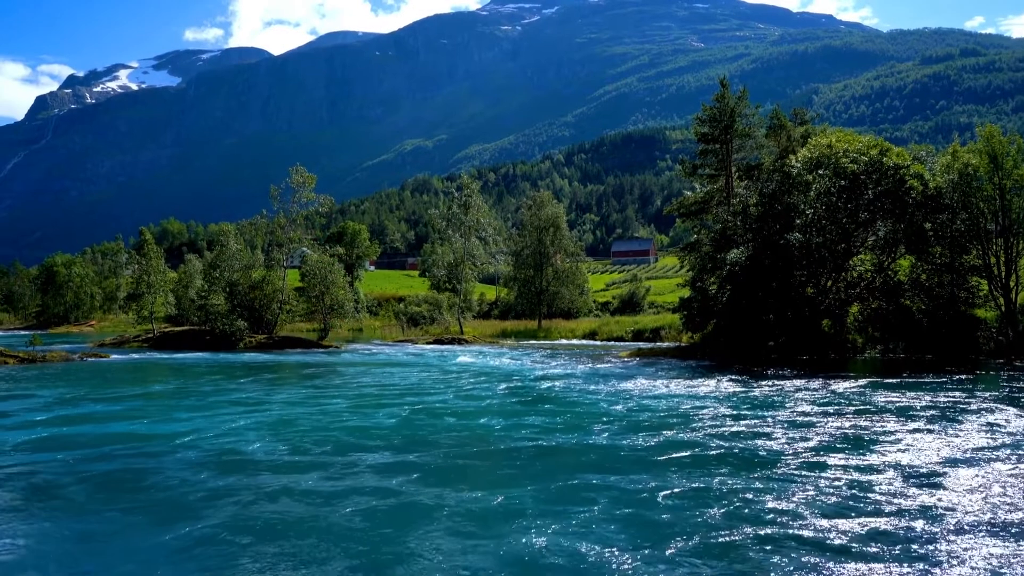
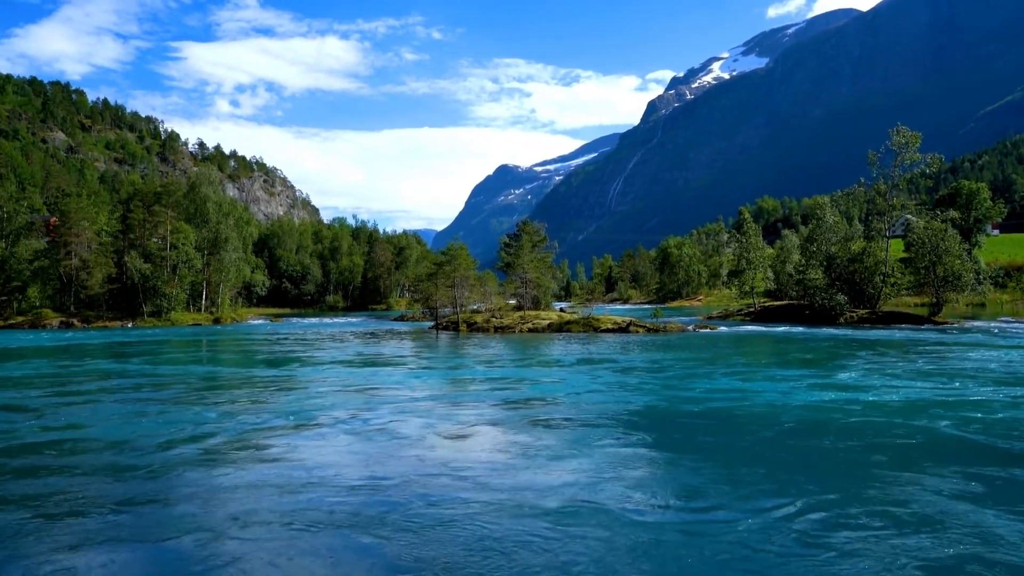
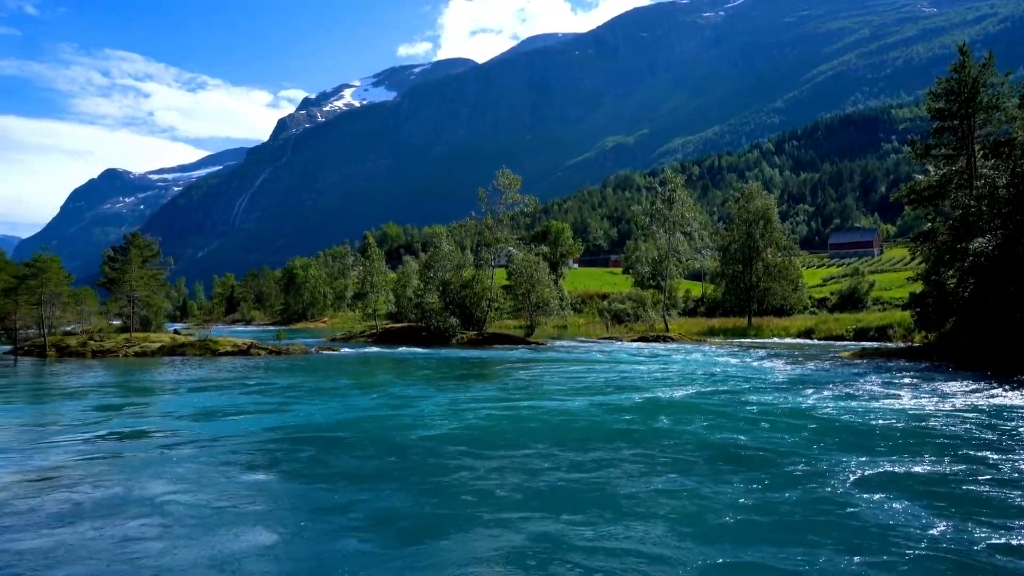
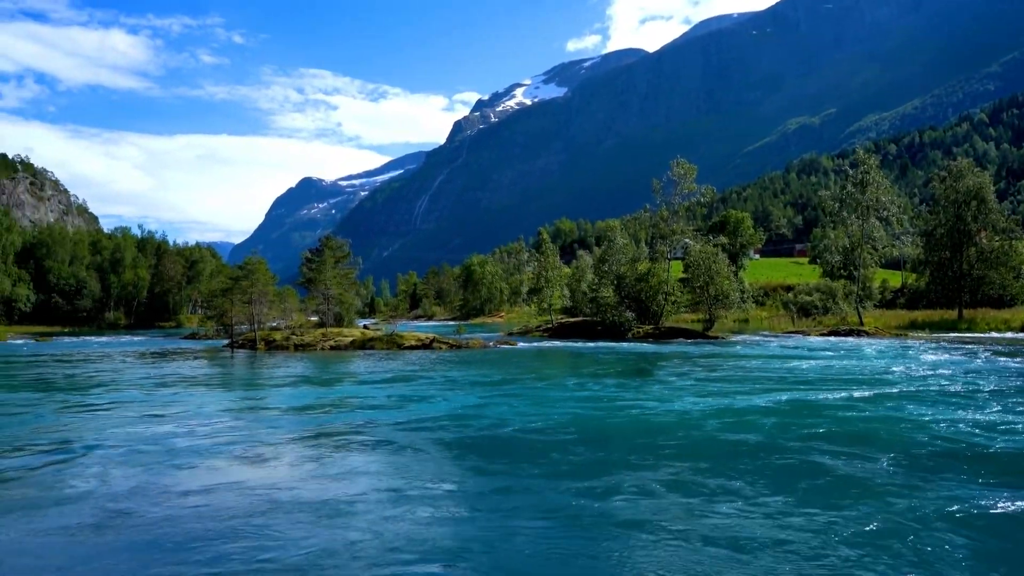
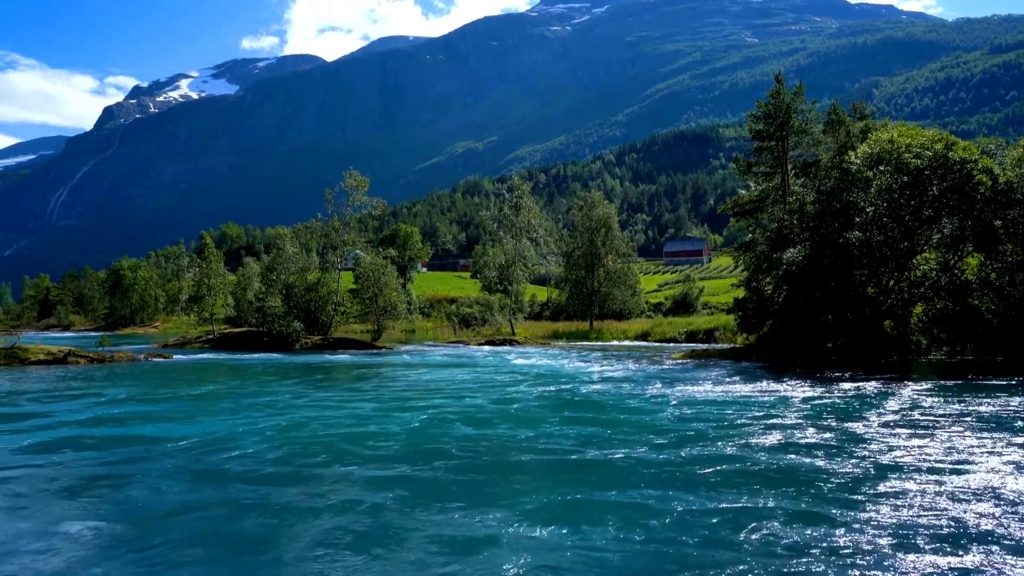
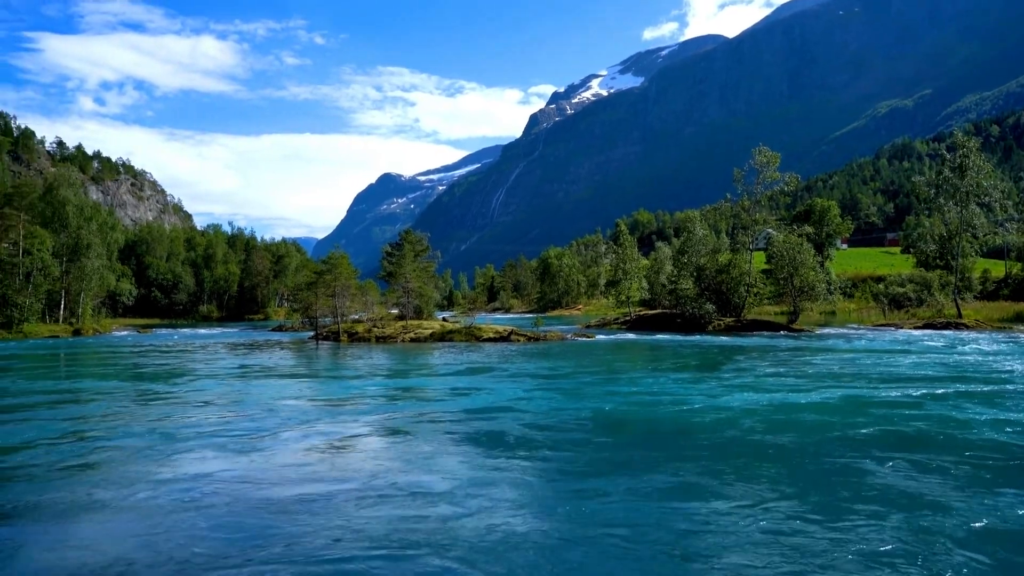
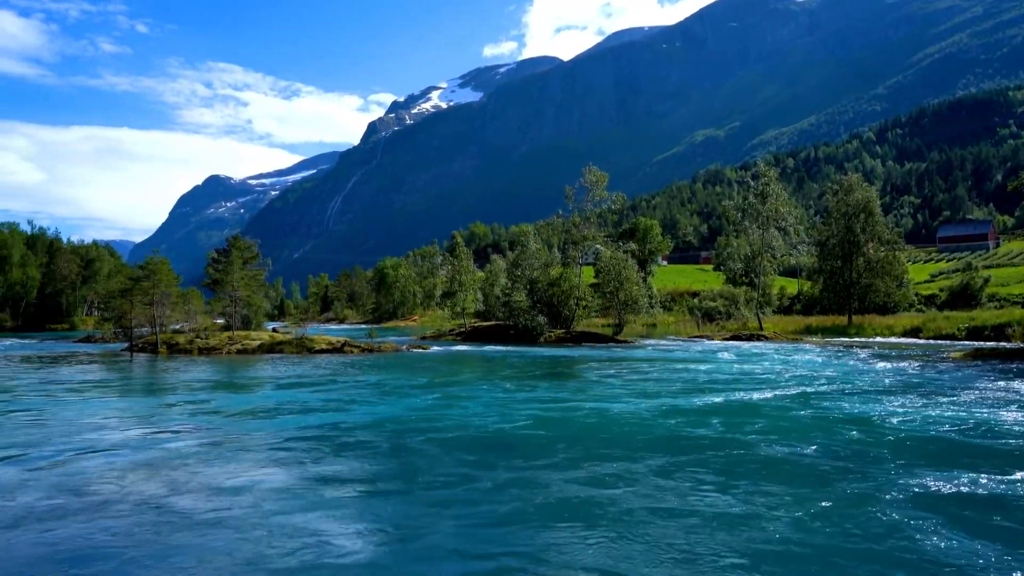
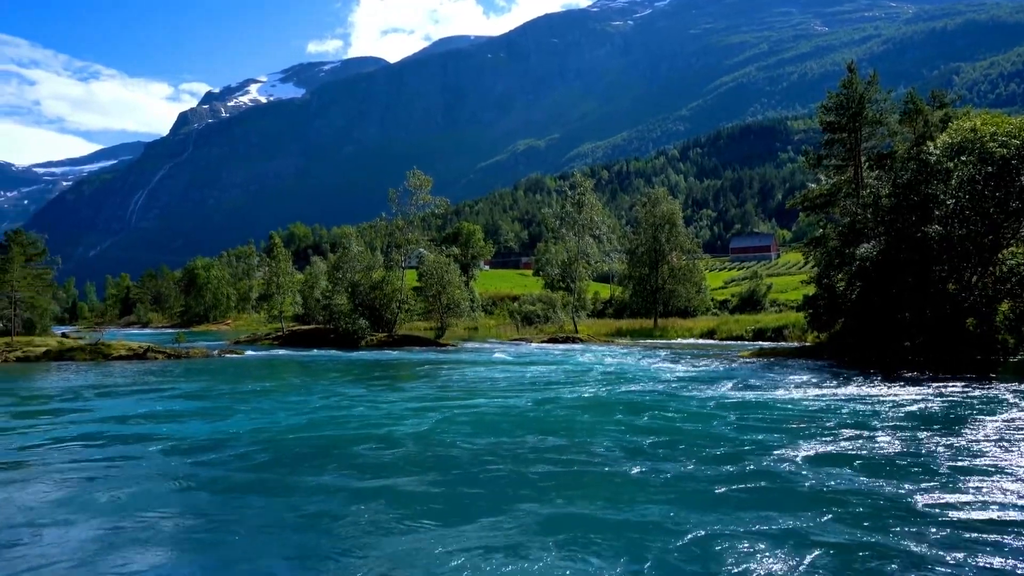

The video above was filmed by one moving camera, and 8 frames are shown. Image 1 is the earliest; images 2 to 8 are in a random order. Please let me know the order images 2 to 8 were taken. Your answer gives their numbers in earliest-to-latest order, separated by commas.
5, 8, 3, 7, 4, 6, 2
